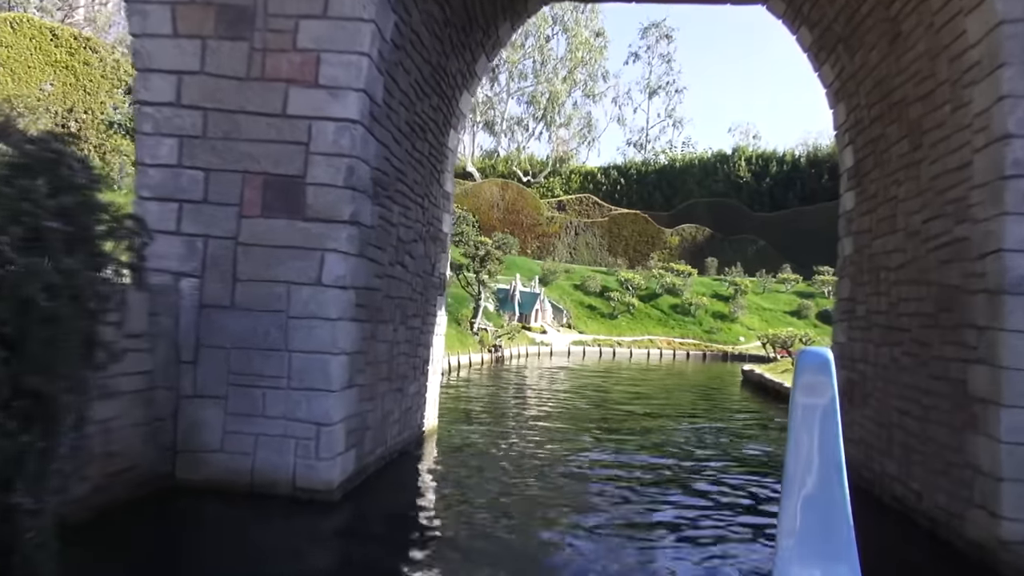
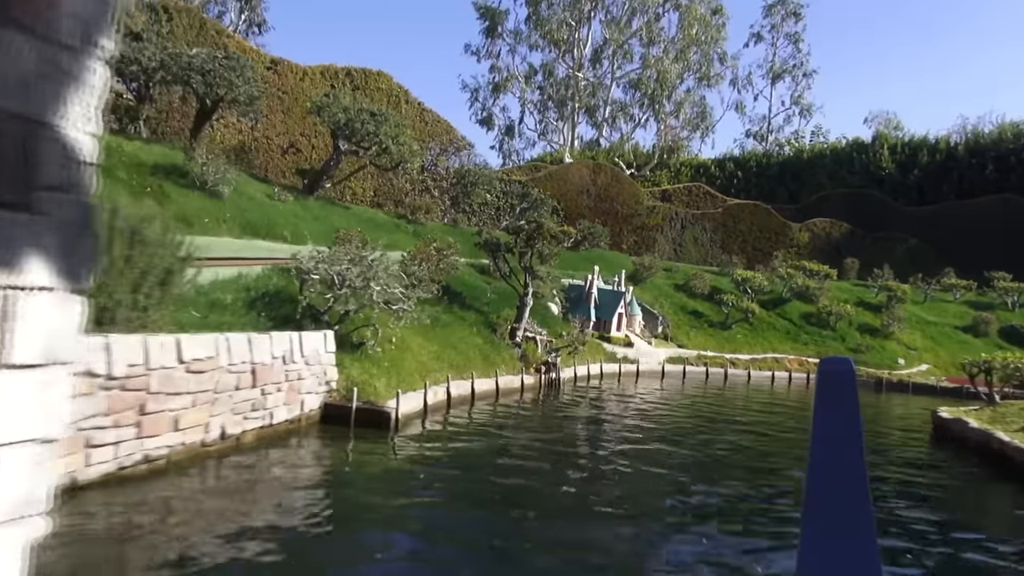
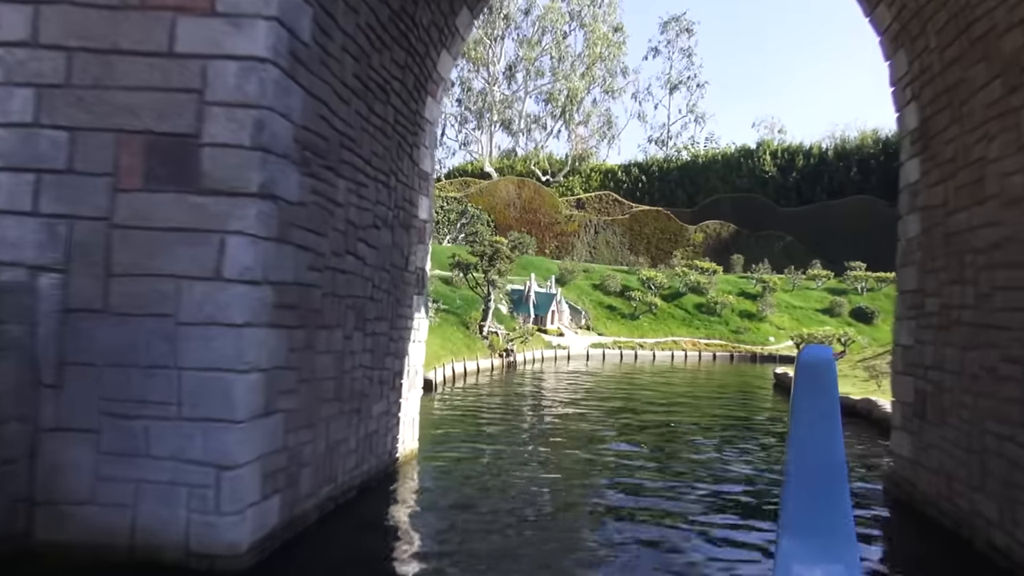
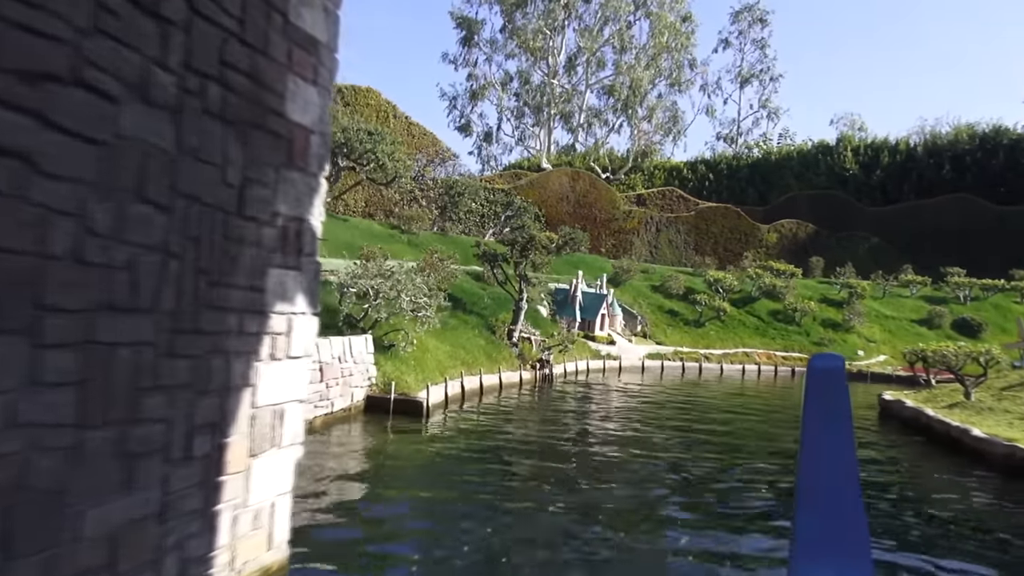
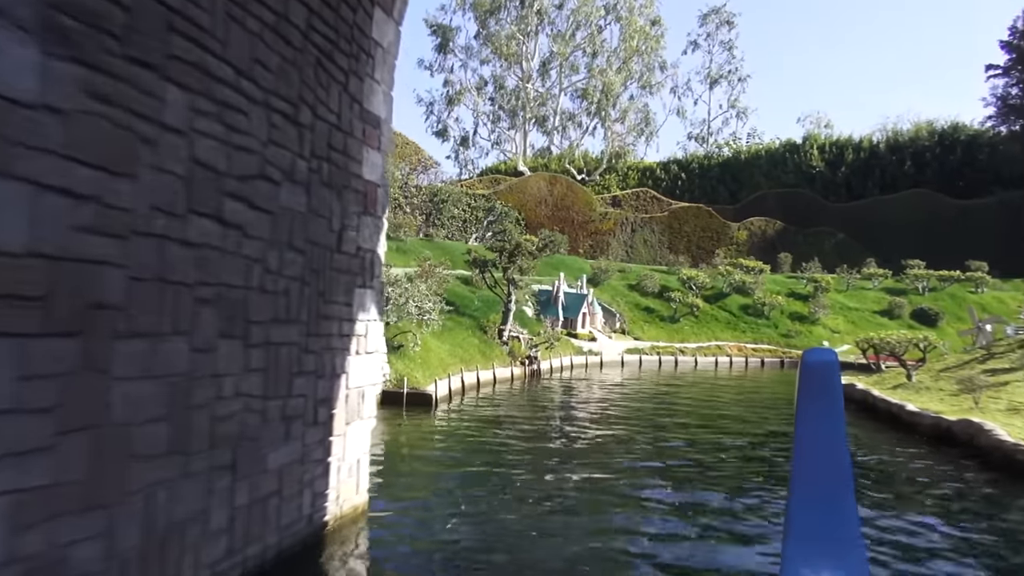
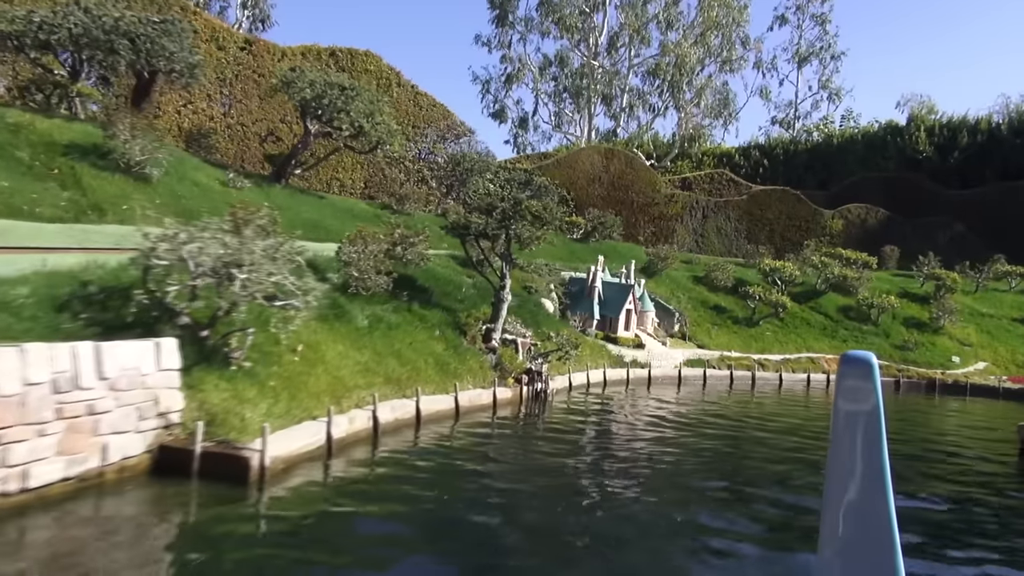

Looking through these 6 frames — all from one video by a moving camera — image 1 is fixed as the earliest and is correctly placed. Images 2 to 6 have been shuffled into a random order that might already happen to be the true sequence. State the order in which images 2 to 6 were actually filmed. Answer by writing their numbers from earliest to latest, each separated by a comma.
3, 5, 4, 2, 6
